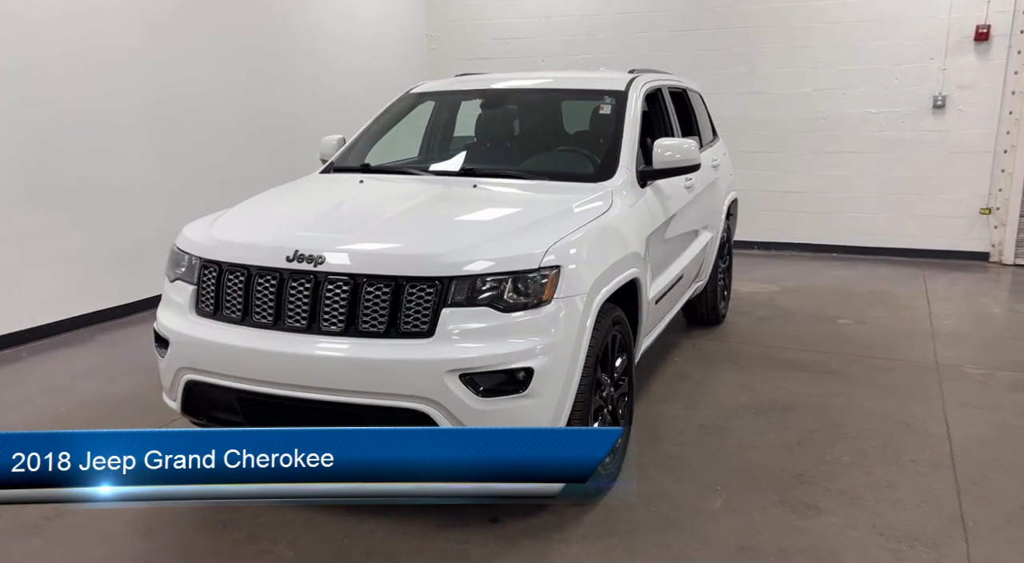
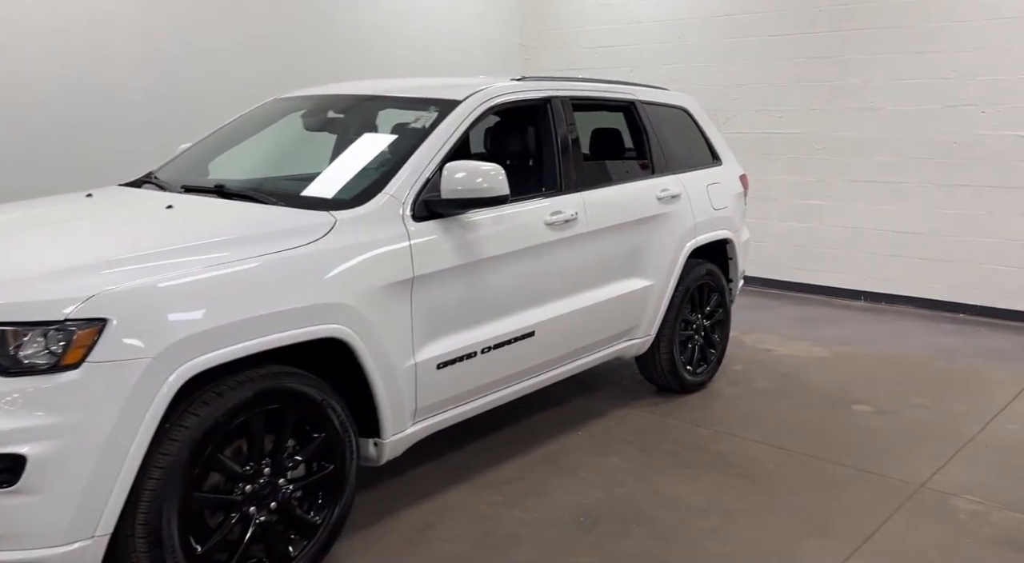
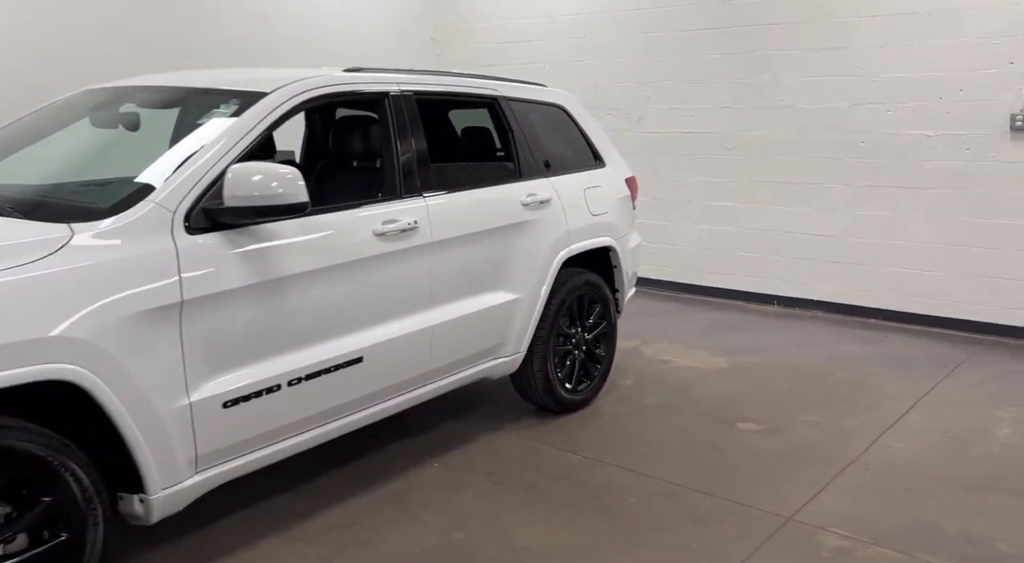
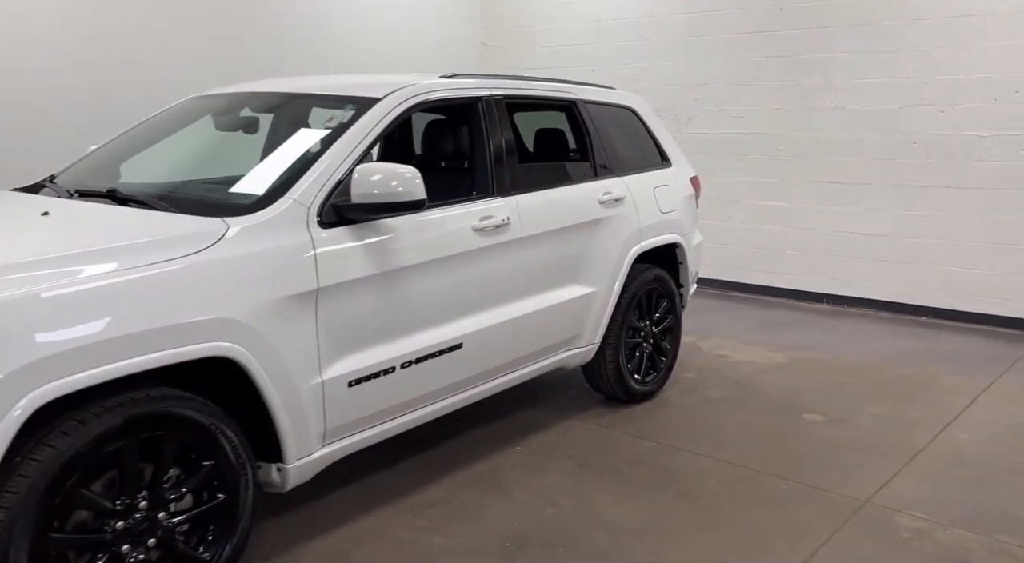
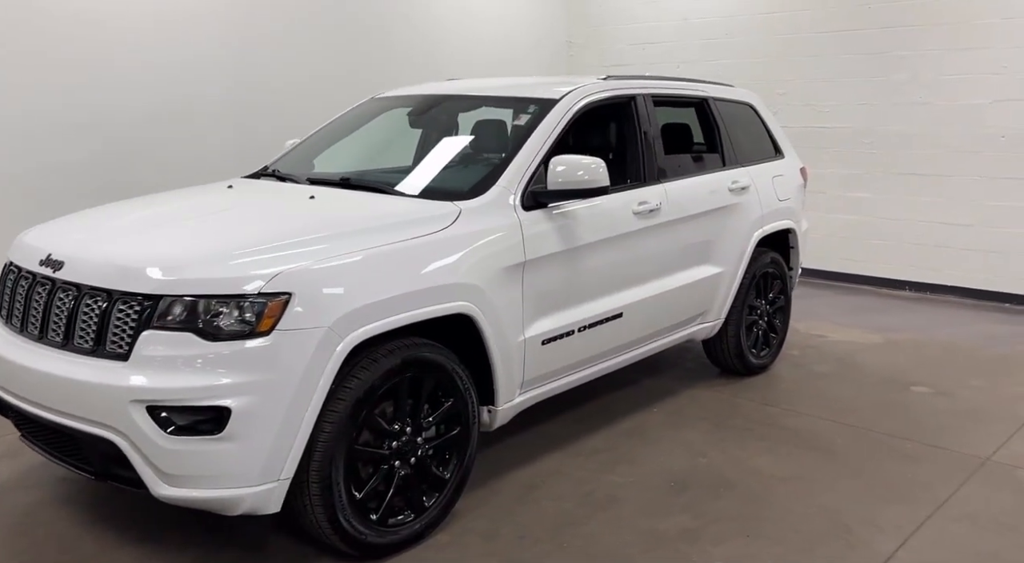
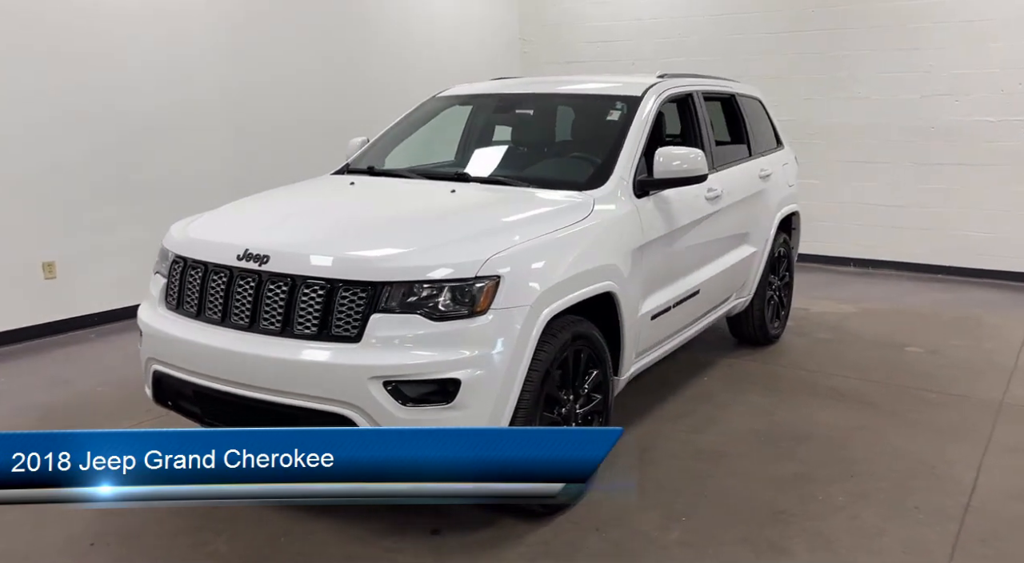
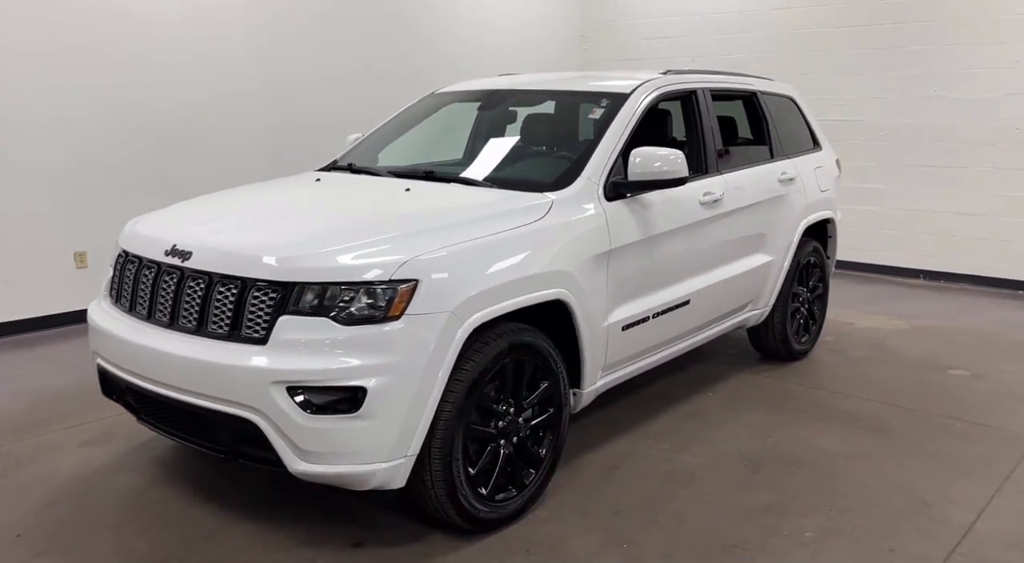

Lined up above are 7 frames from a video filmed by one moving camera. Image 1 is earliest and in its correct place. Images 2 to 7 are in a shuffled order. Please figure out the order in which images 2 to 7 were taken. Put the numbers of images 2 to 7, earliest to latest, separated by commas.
6, 7, 5, 2, 4, 3
